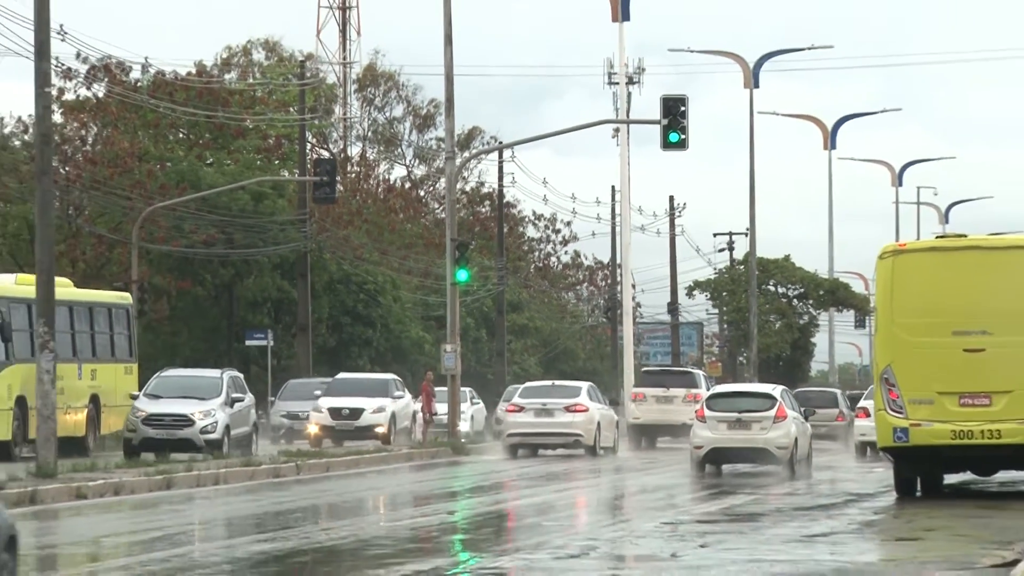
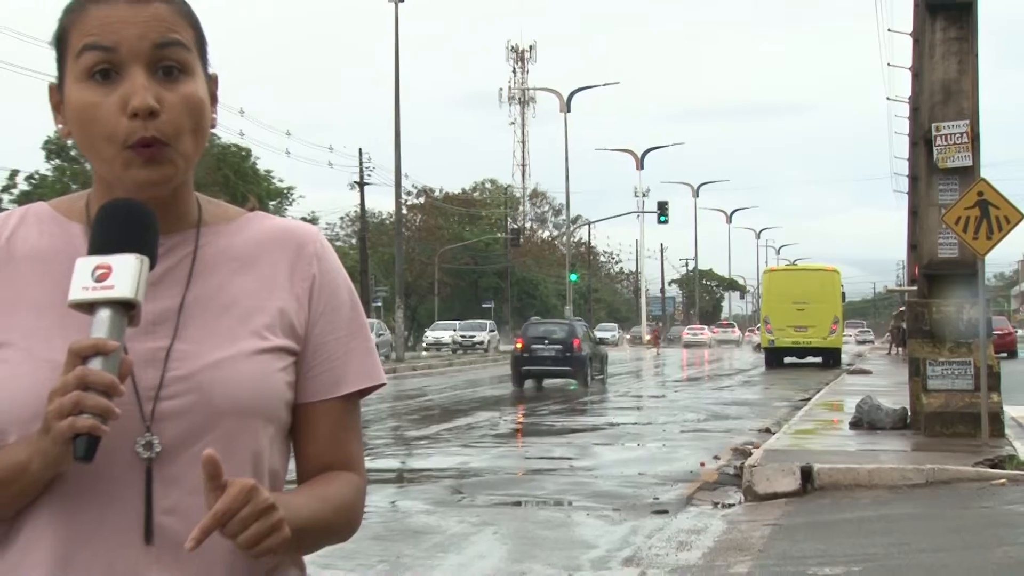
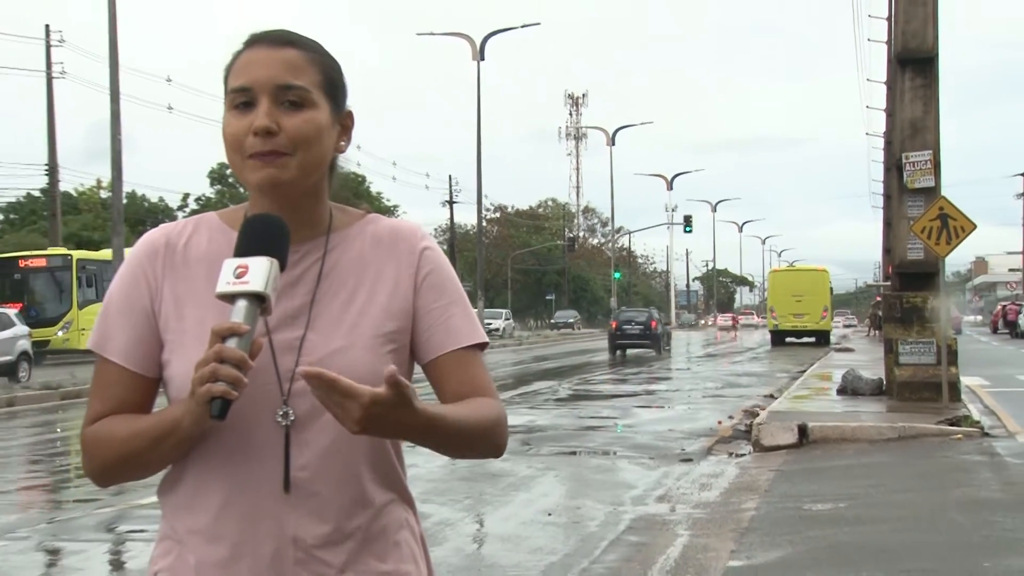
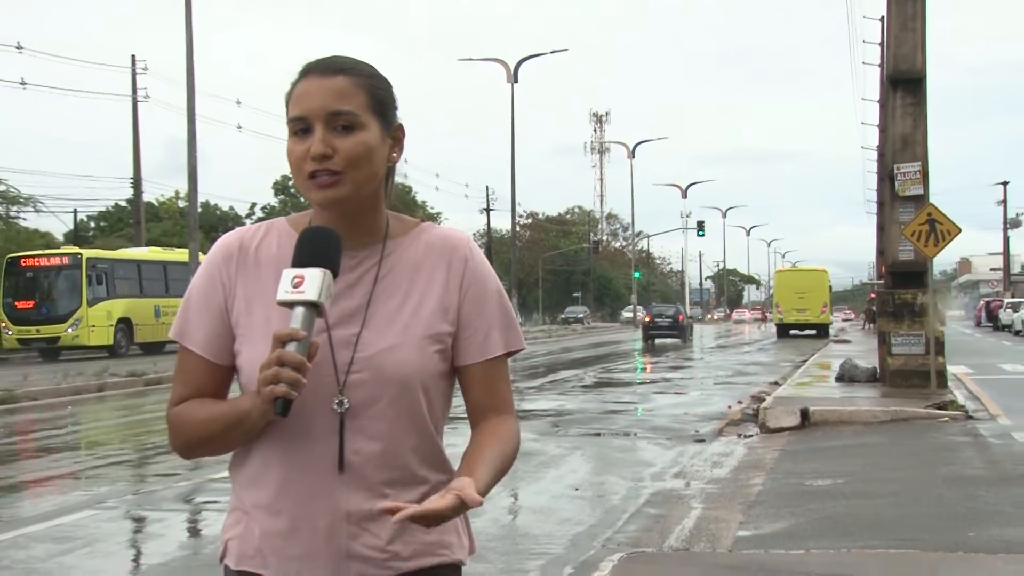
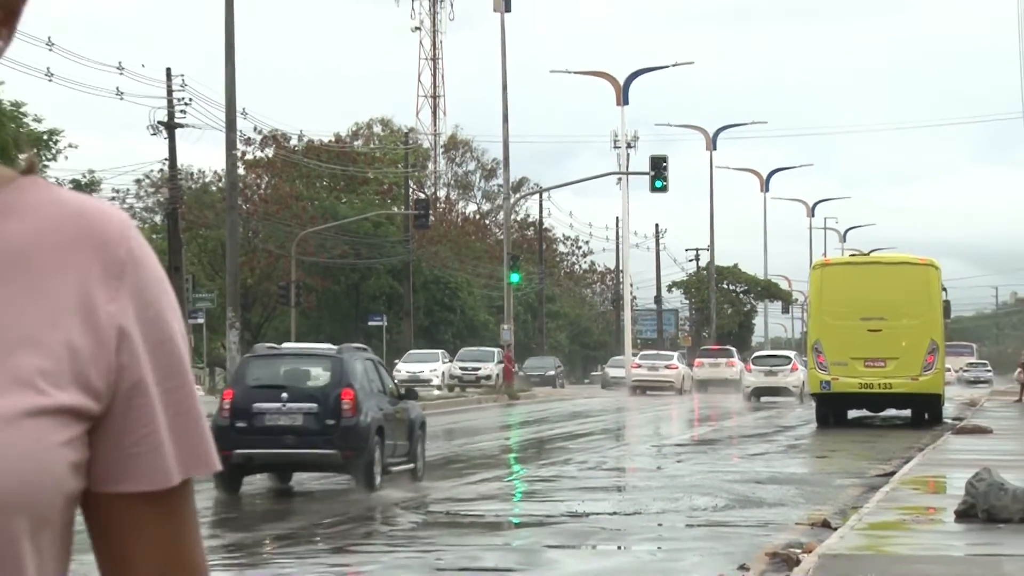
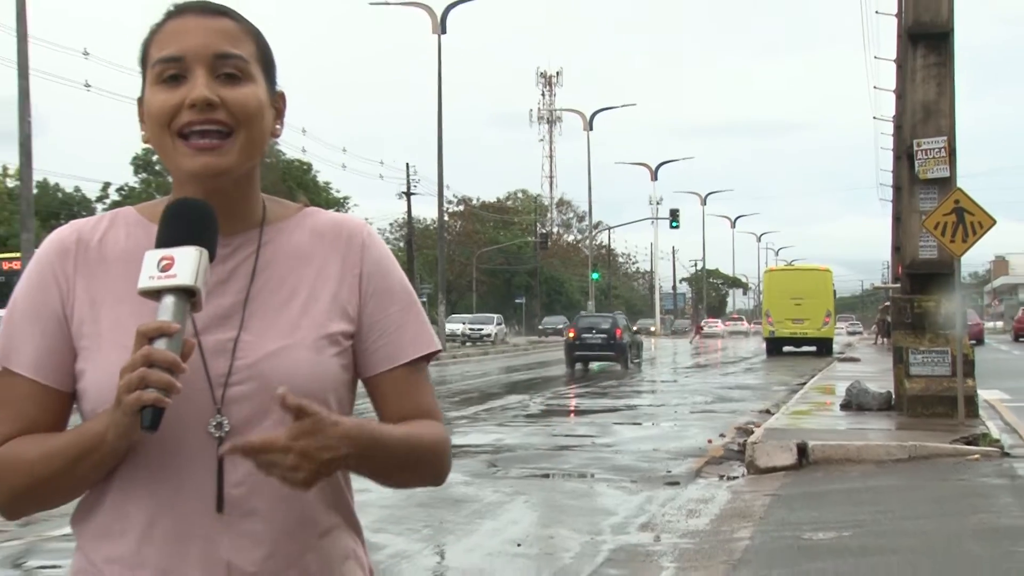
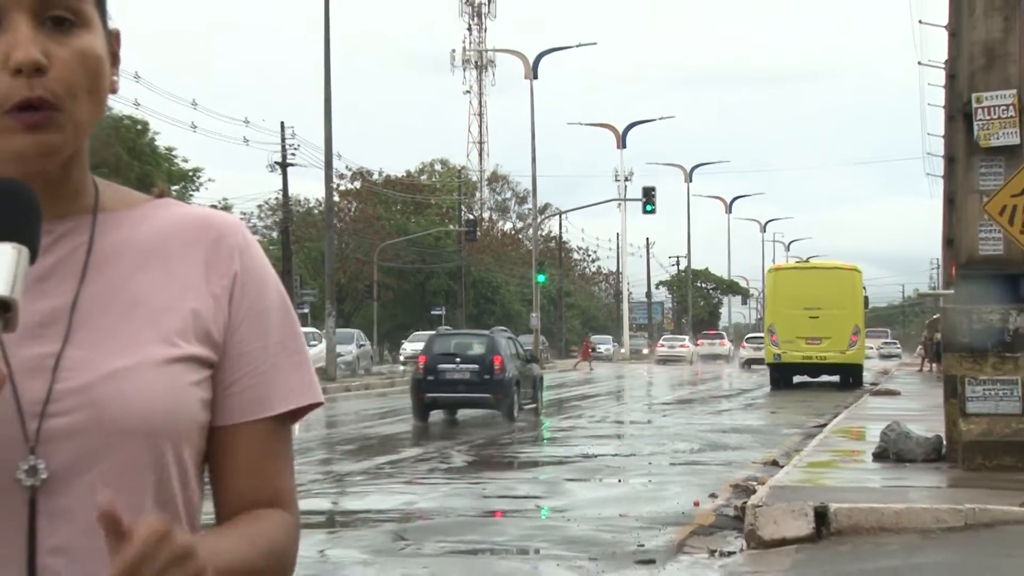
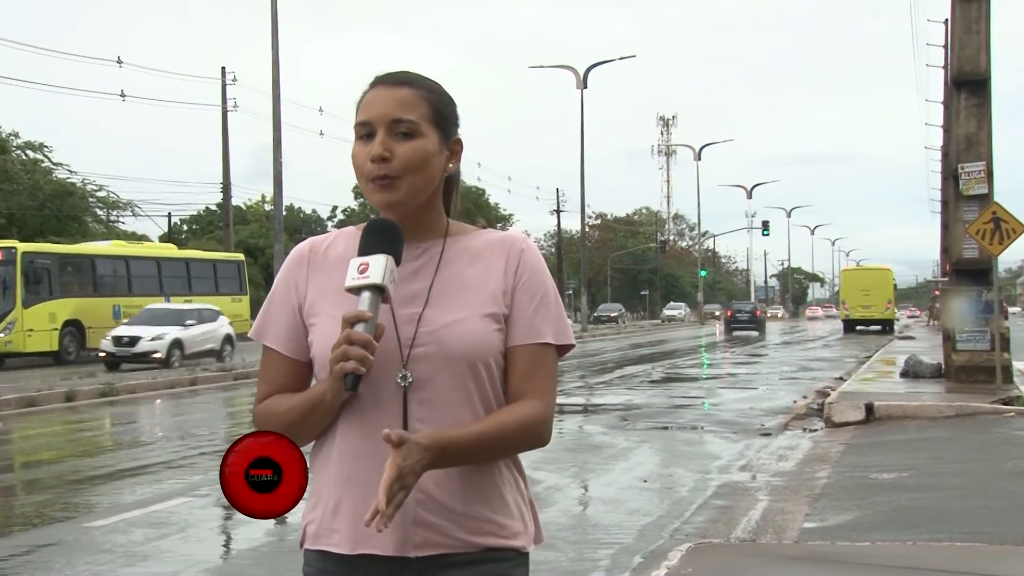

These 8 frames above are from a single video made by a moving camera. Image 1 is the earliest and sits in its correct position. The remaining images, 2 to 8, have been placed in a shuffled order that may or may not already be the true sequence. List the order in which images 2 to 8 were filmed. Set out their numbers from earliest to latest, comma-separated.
5, 7, 2, 6, 3, 4, 8
